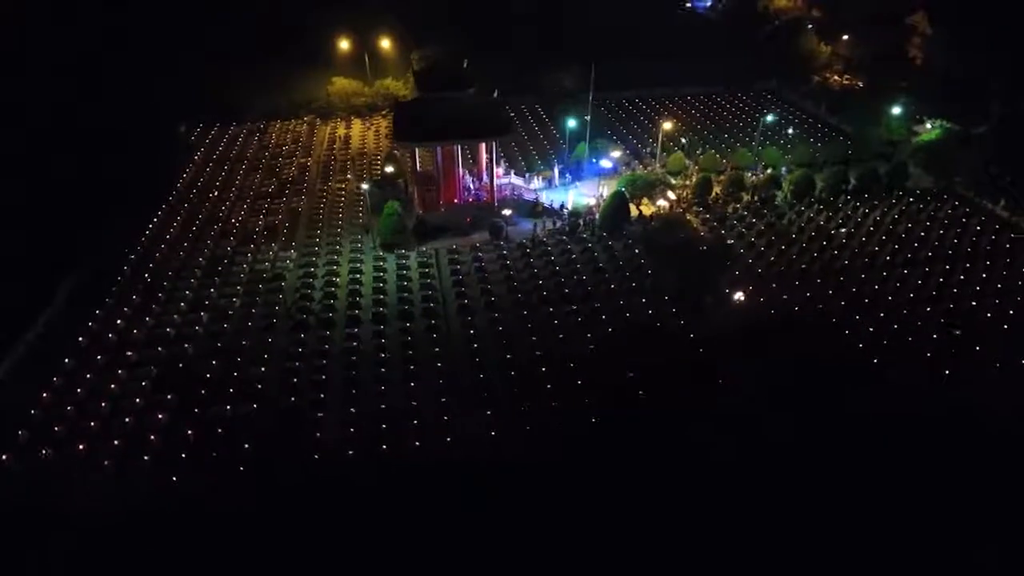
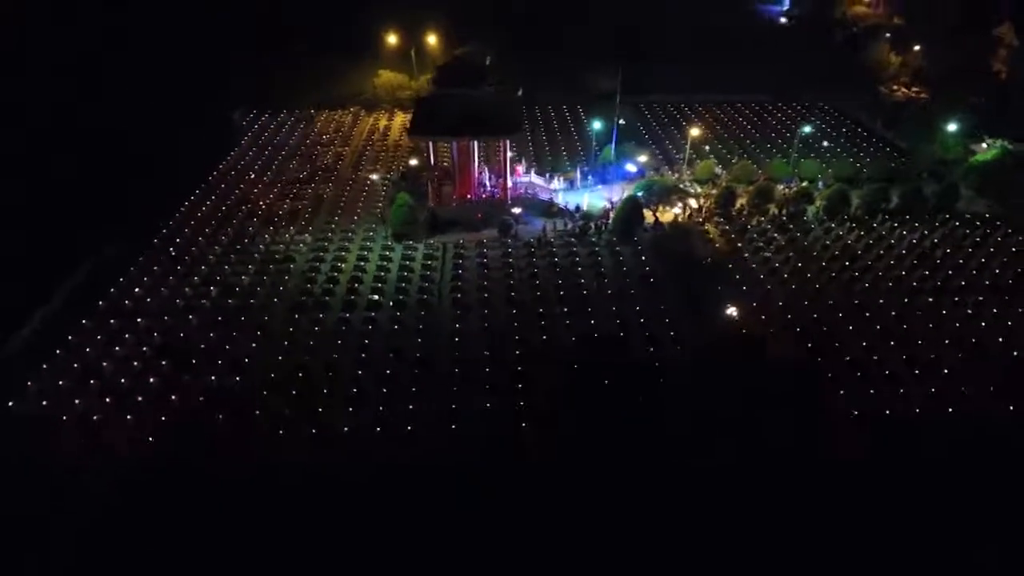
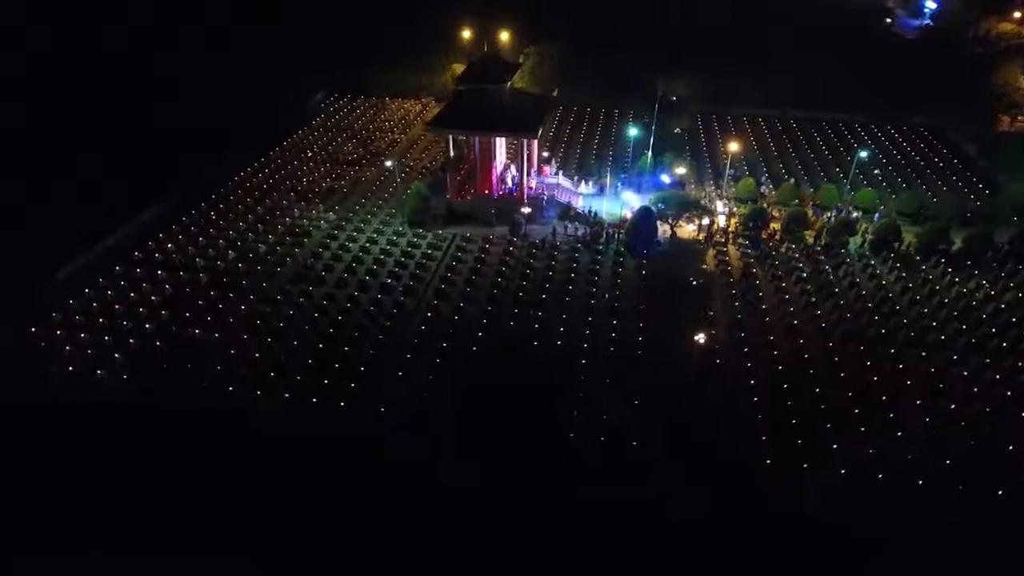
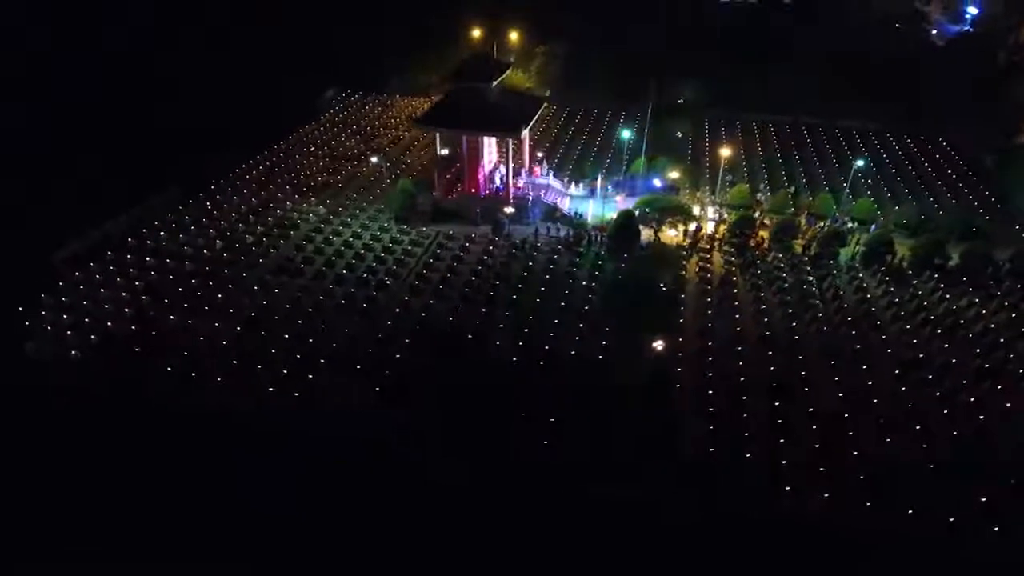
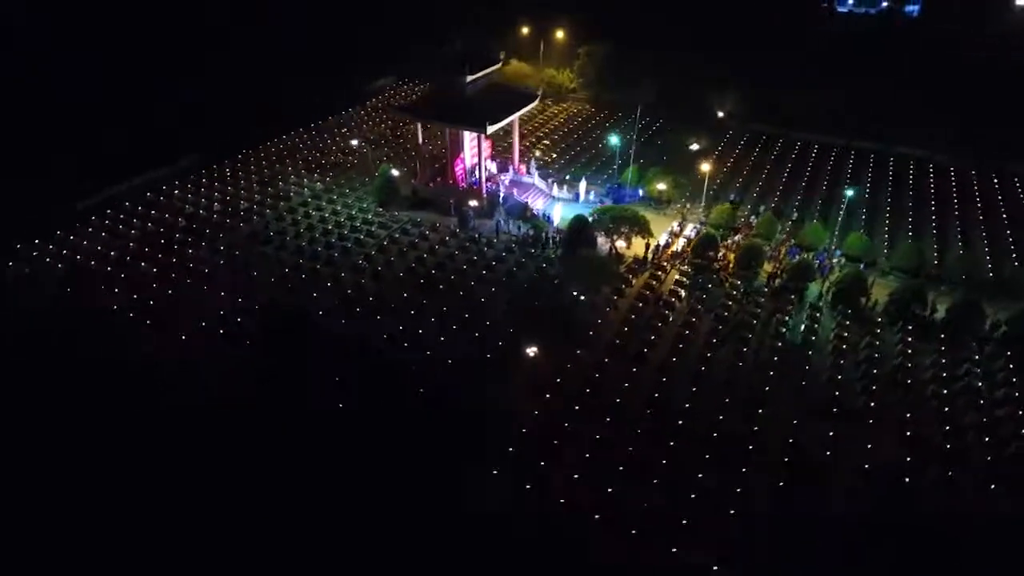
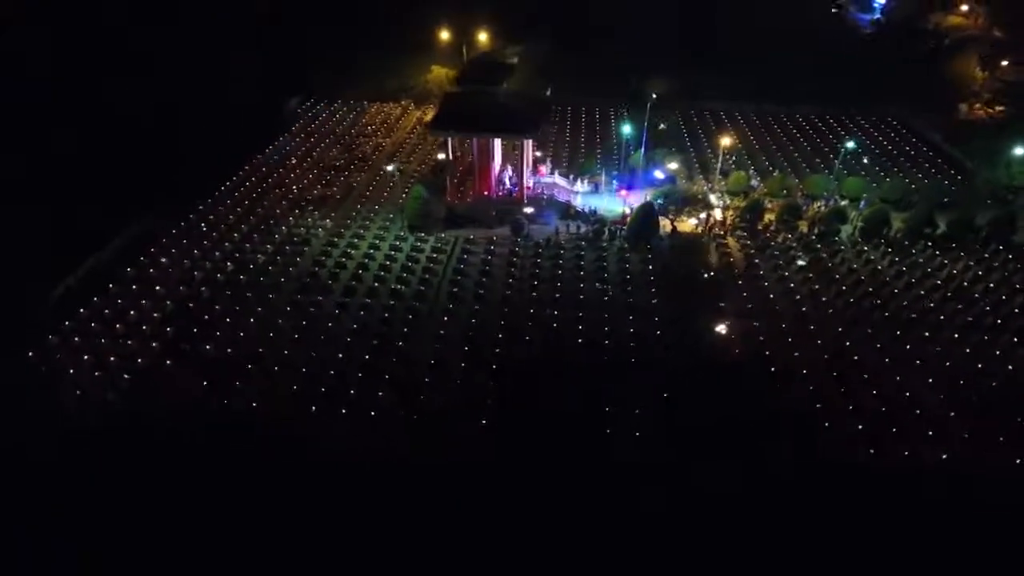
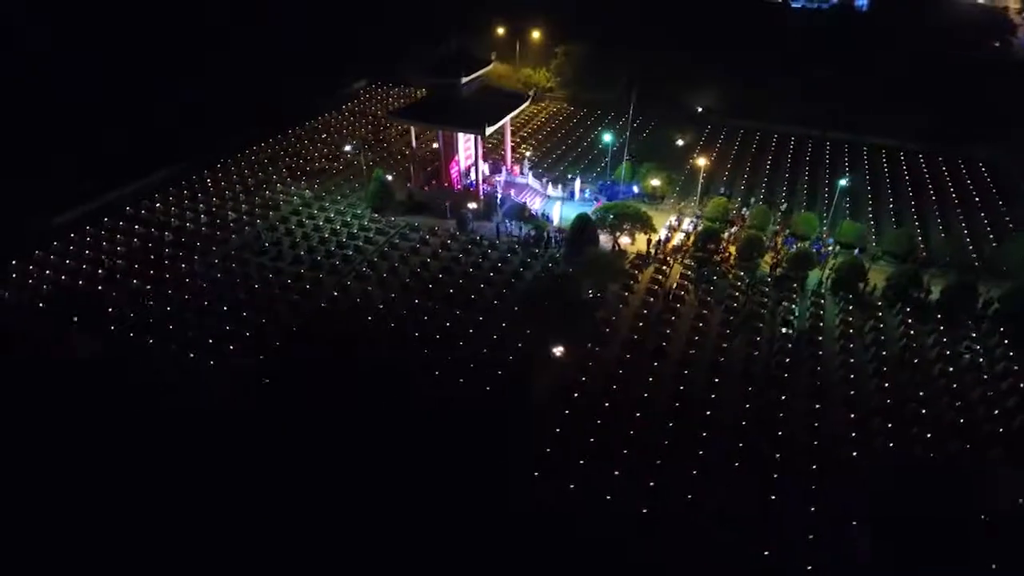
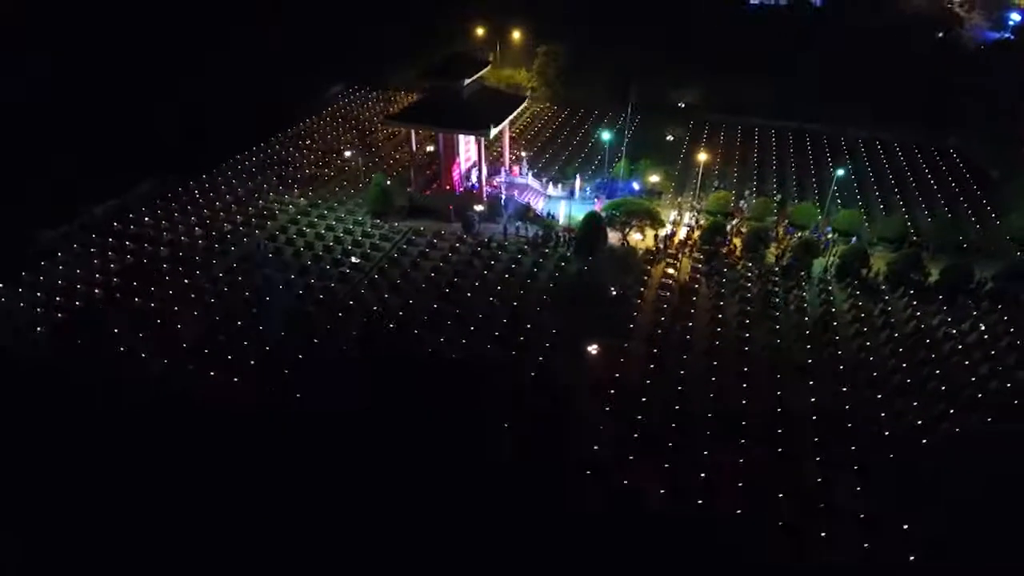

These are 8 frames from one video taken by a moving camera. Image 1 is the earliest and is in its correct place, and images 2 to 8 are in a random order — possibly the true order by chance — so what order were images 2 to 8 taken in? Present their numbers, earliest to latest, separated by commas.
2, 6, 3, 4, 8, 7, 5
